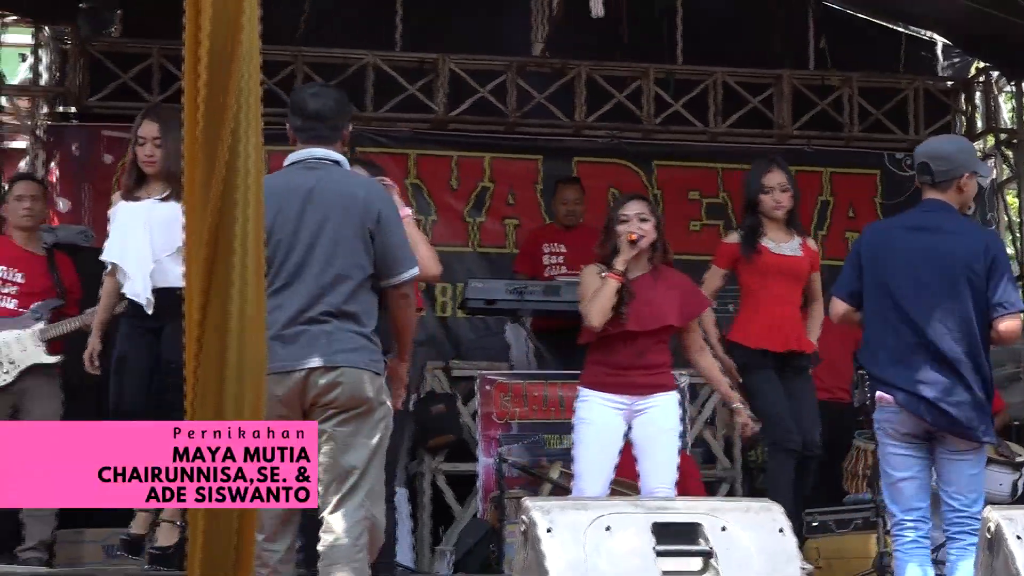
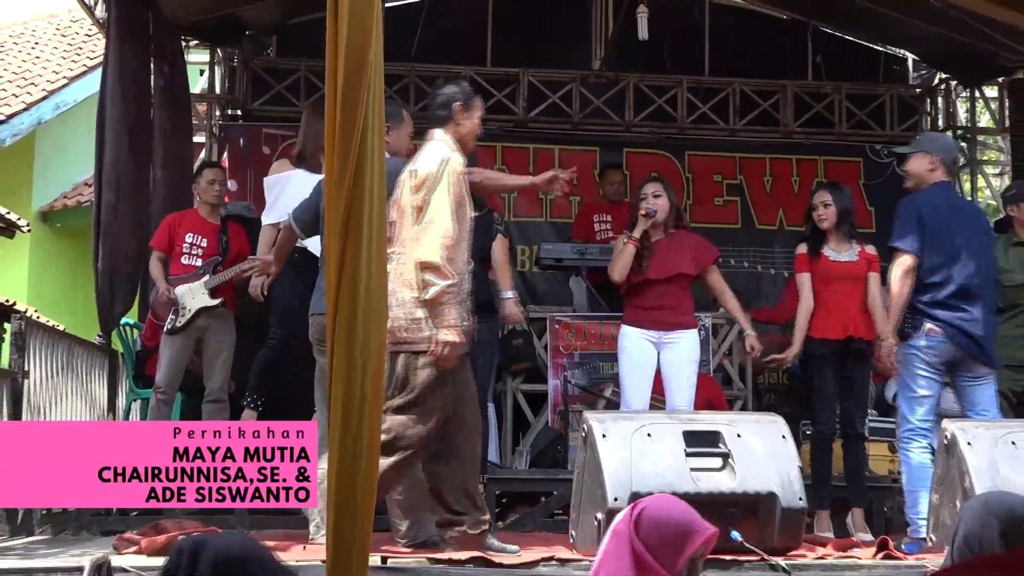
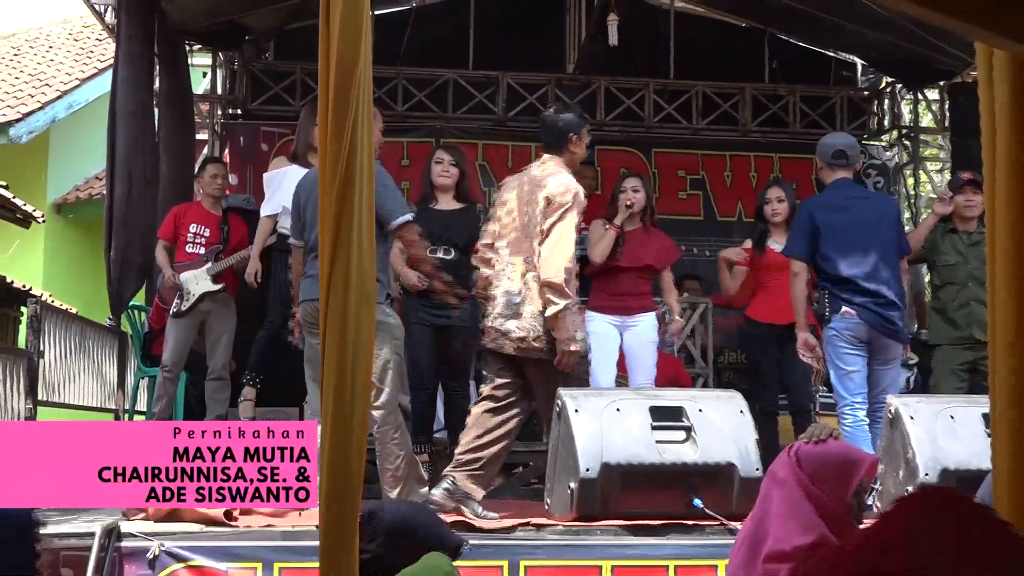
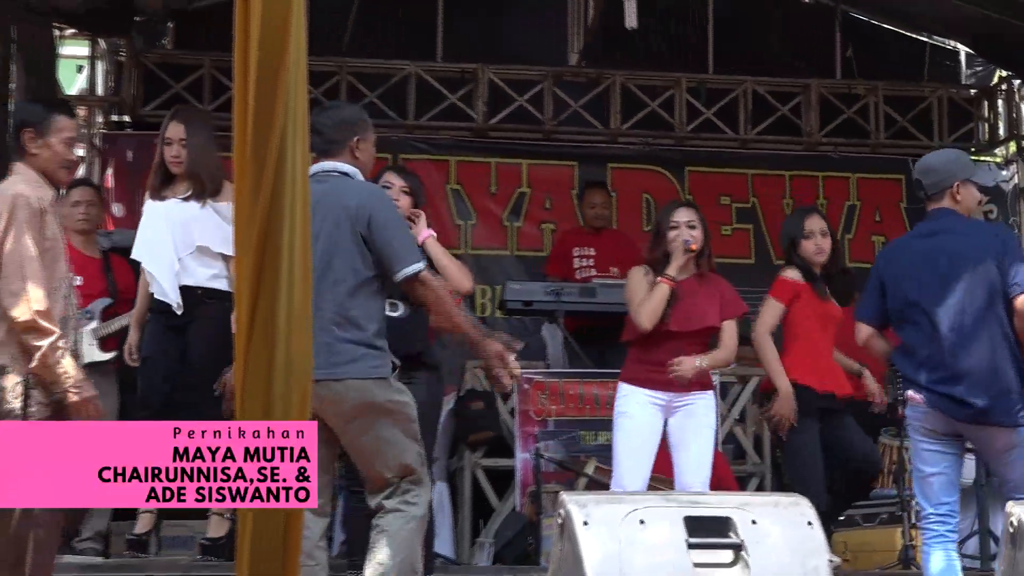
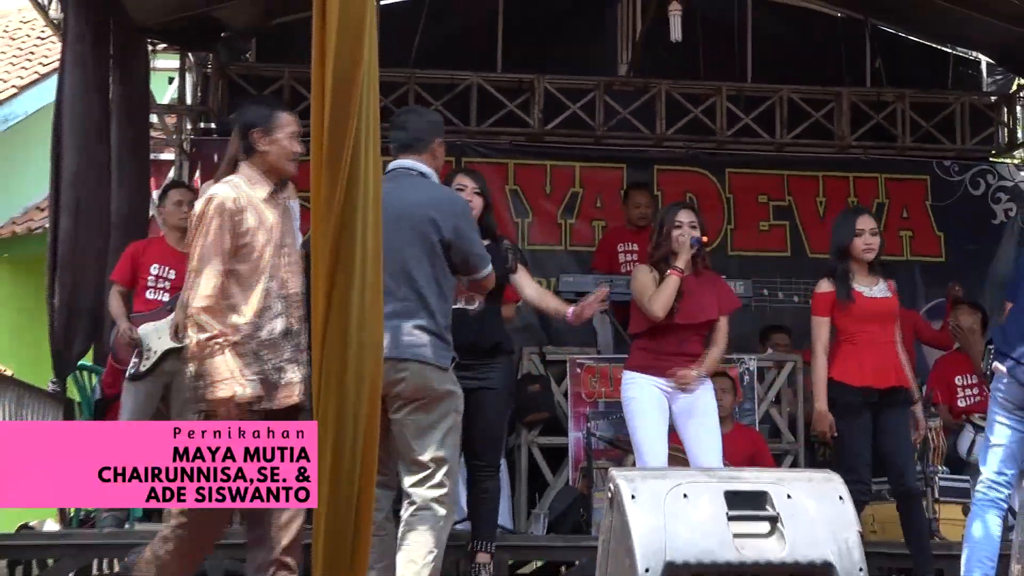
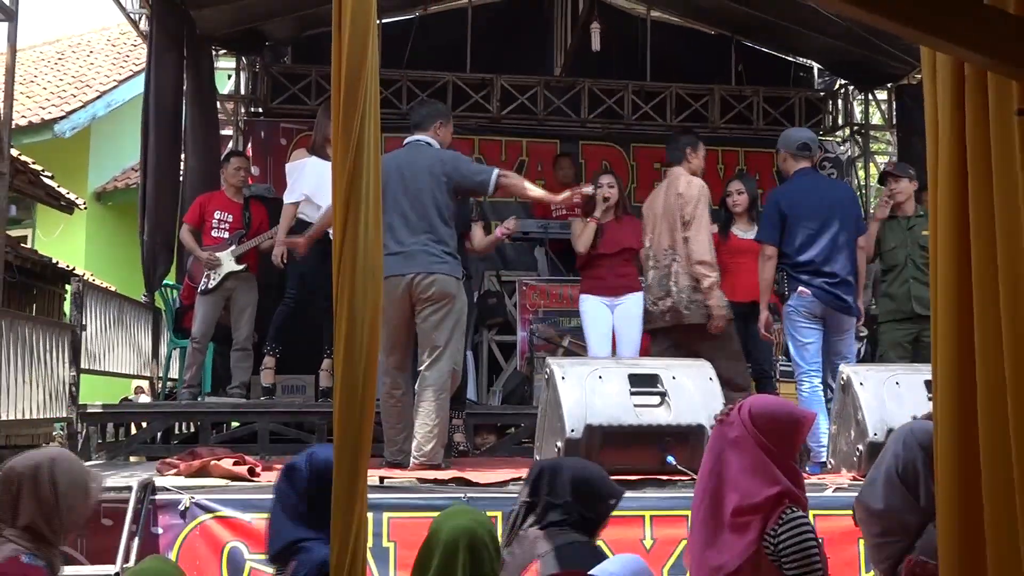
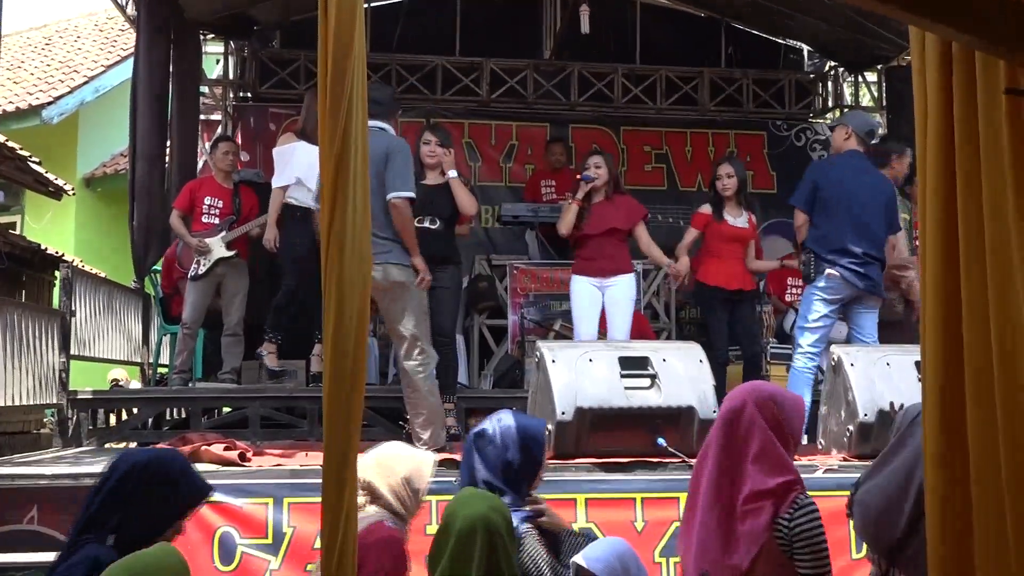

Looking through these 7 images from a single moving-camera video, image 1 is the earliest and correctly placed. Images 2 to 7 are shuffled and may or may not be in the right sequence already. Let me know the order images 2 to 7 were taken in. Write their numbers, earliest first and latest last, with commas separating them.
4, 5, 2, 3, 6, 7
